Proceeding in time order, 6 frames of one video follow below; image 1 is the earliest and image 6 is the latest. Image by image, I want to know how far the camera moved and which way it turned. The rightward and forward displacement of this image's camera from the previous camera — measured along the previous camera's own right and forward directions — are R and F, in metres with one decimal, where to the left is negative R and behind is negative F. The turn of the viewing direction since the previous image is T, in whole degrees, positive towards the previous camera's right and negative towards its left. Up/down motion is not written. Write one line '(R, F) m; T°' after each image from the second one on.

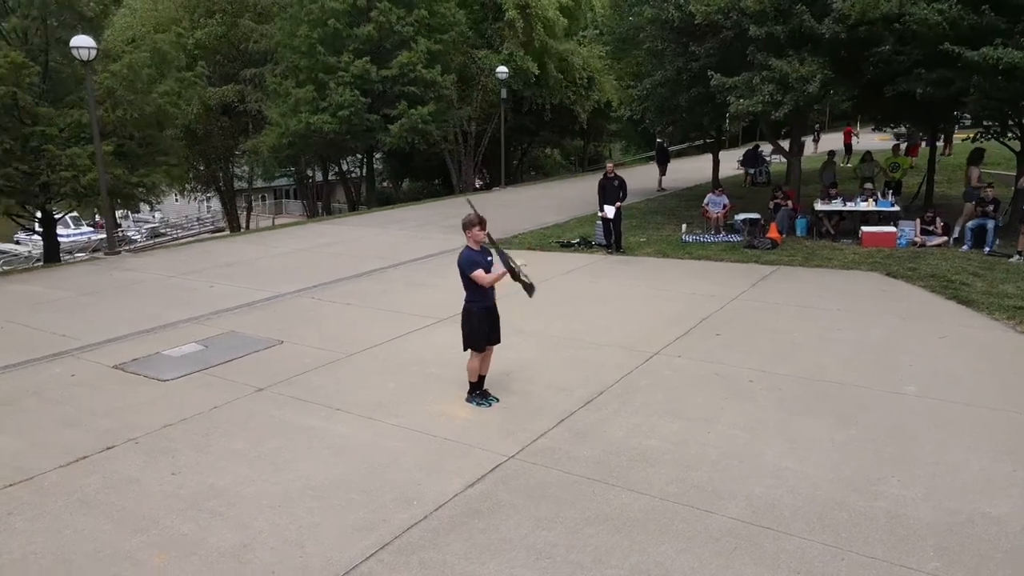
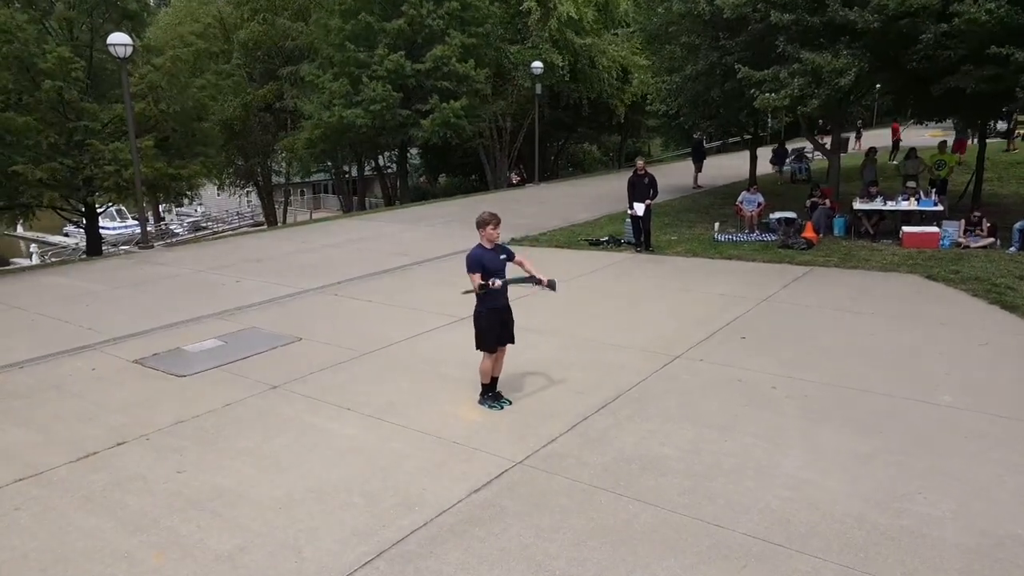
(+0.2, +0.1) m; -3°
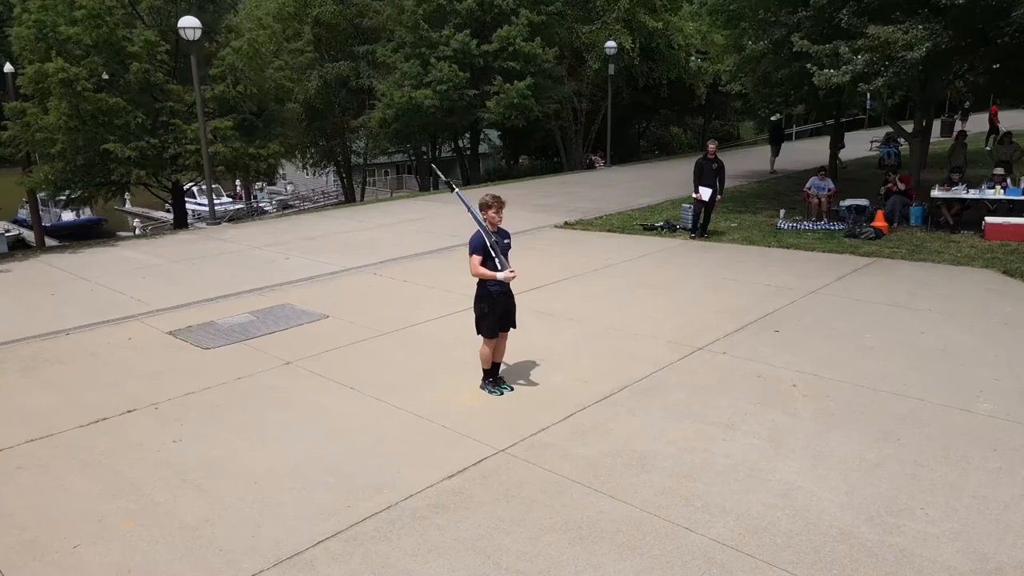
(+0.6, +0.2) m; -7°
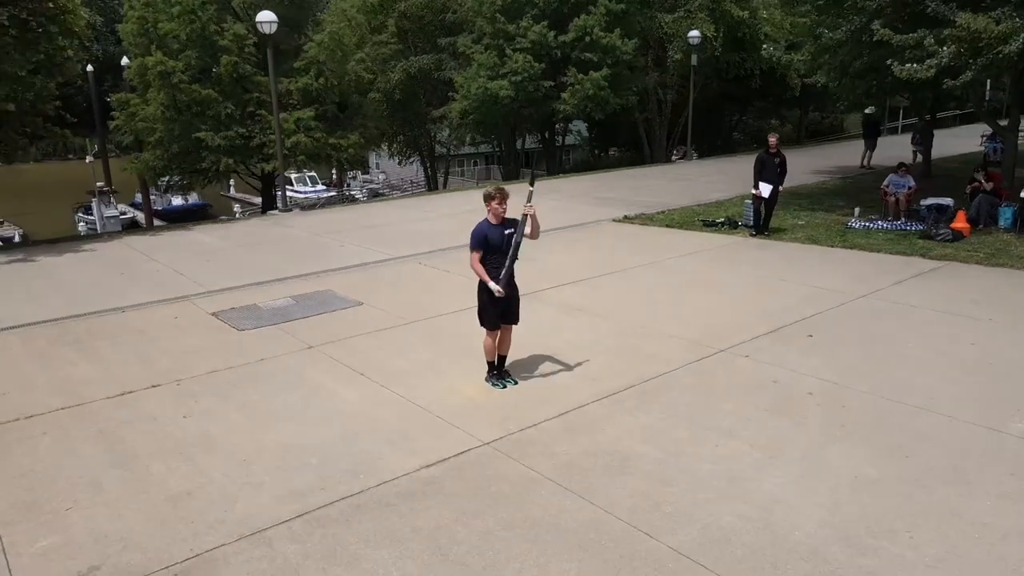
(+0.6, 0.0) m; -7°
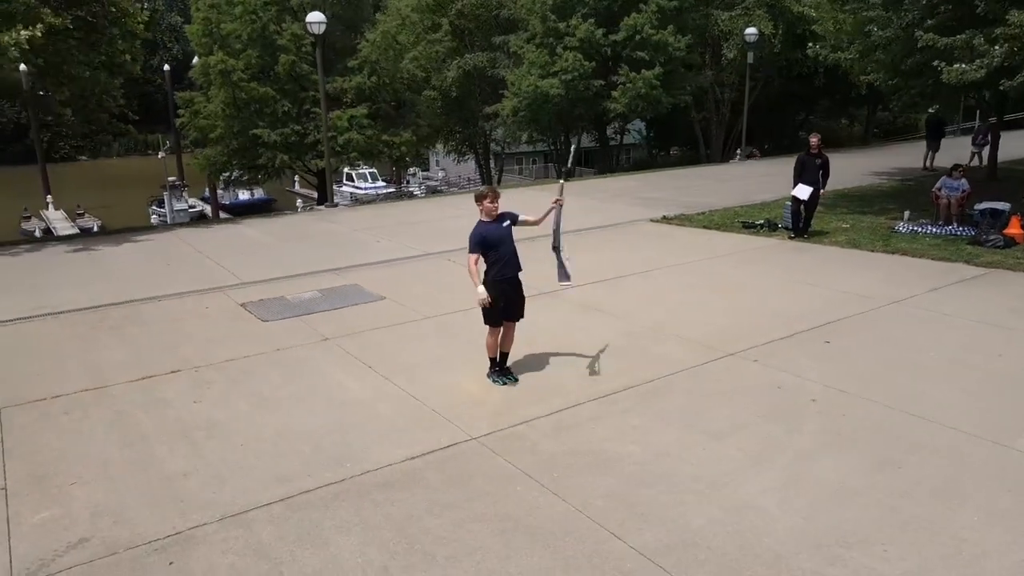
(+0.5, 0.0) m; -5°
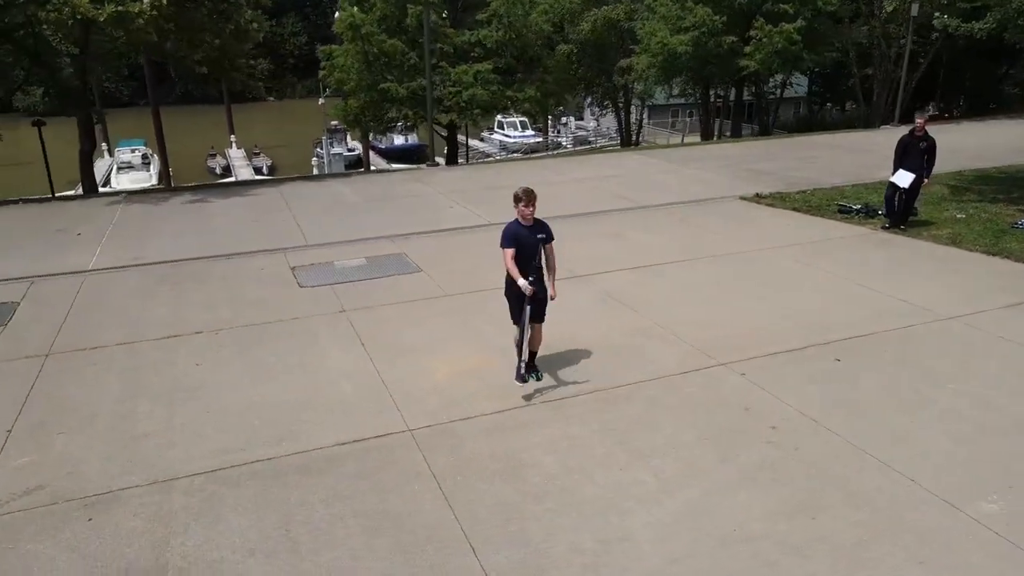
(+1.4, +0.1) m; -12°
